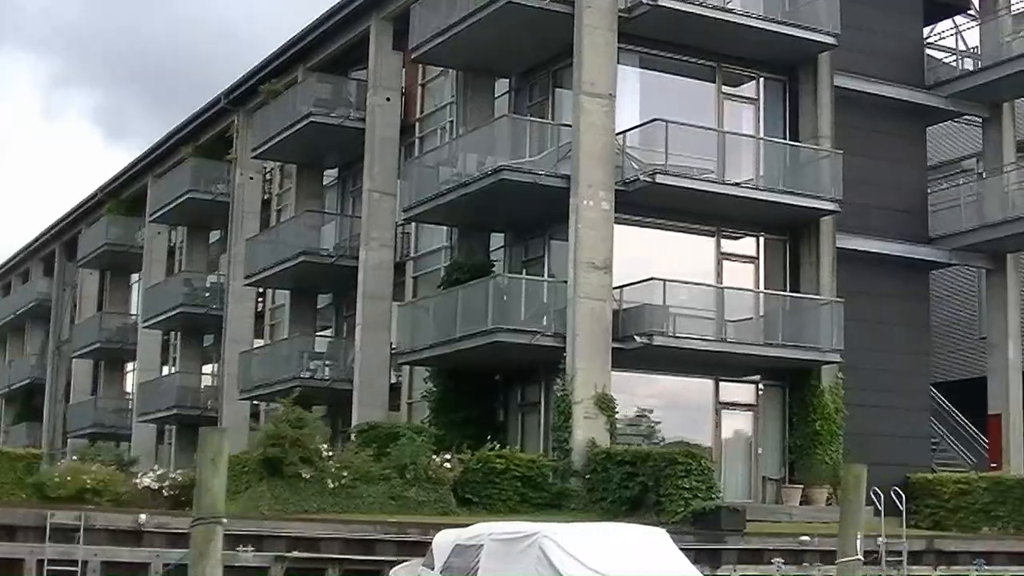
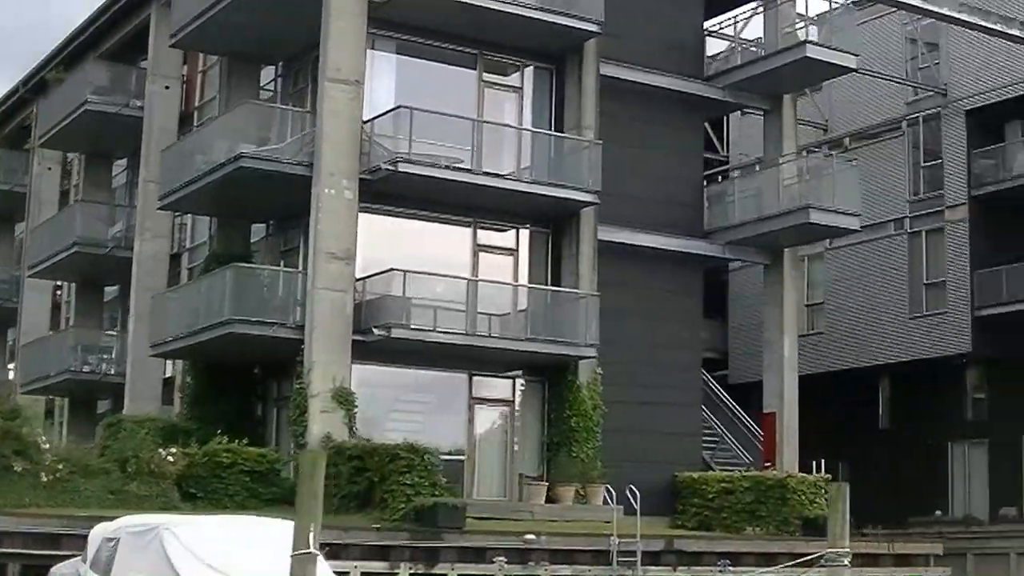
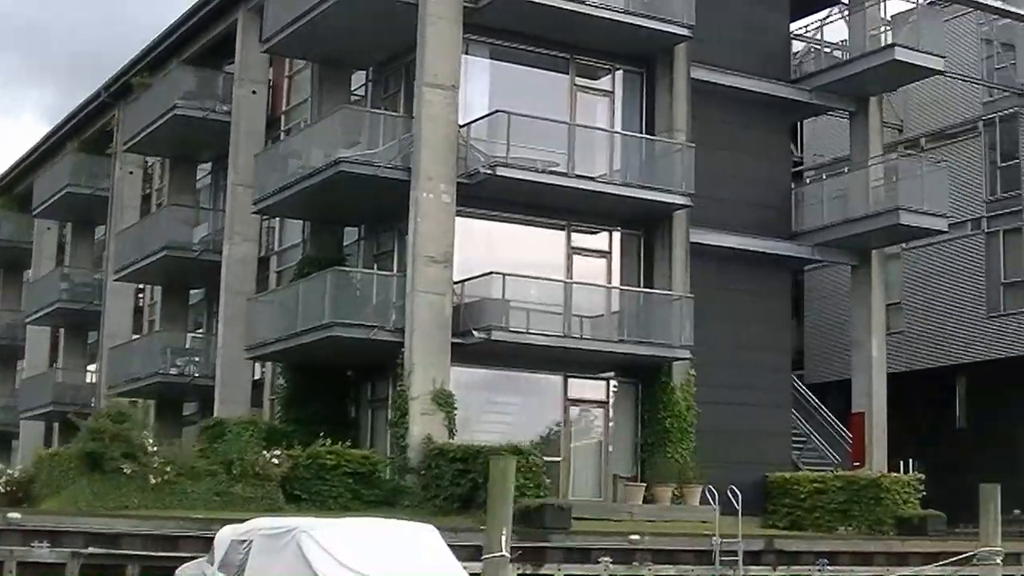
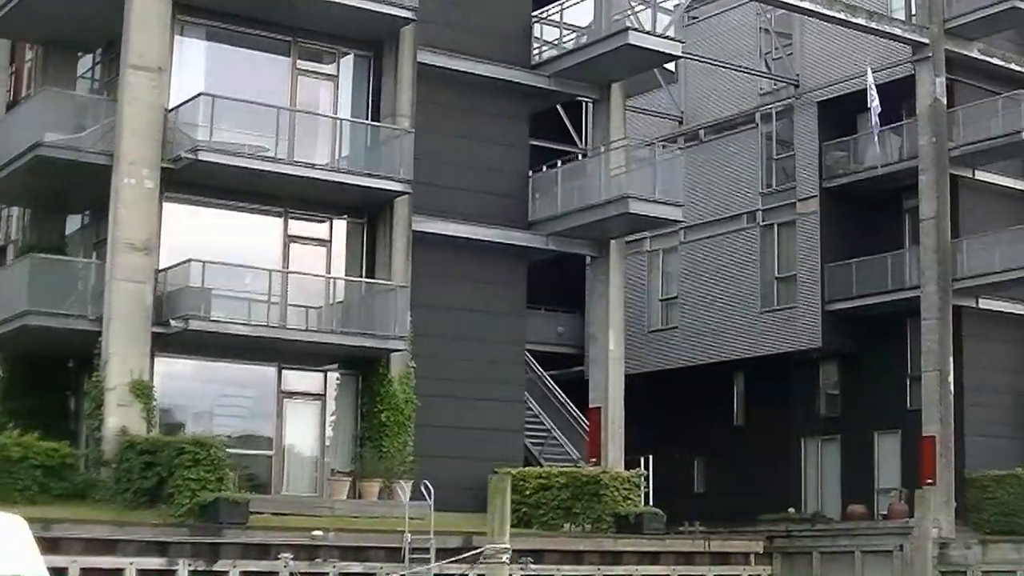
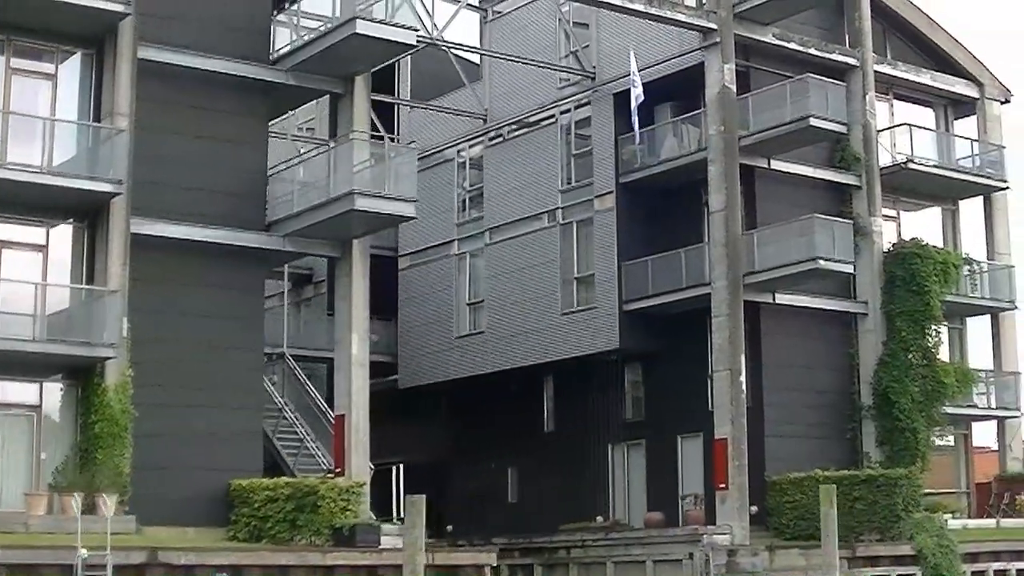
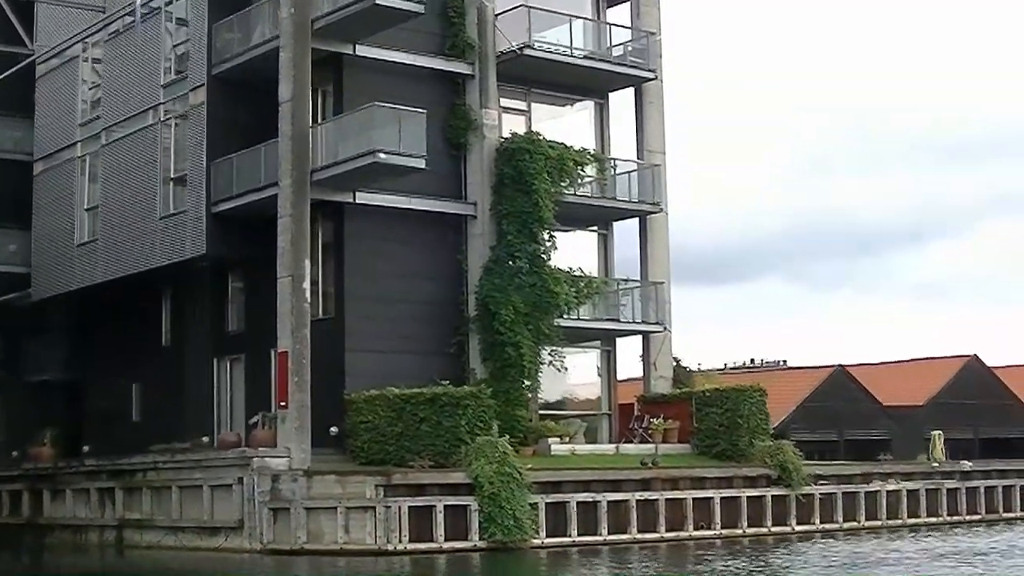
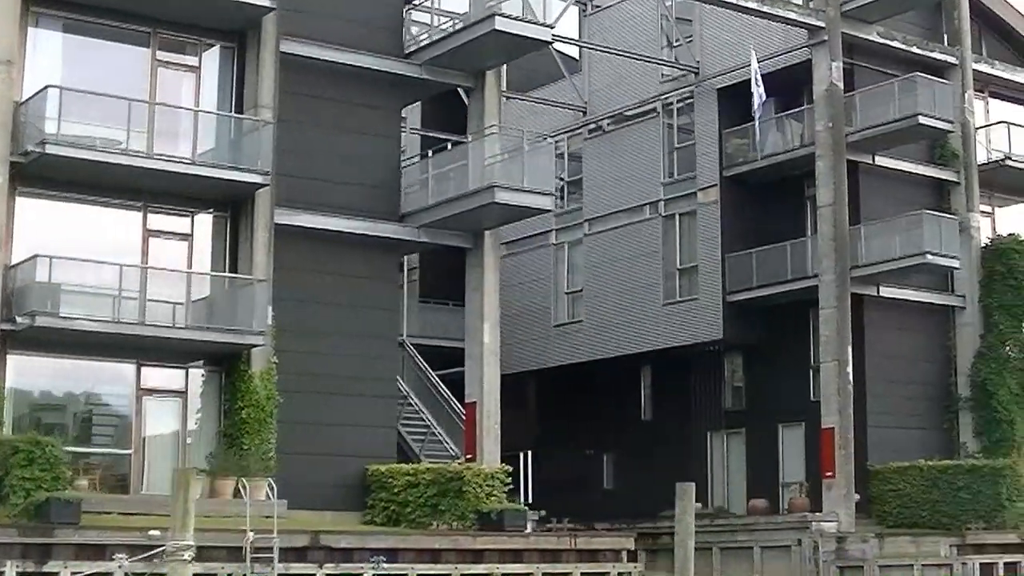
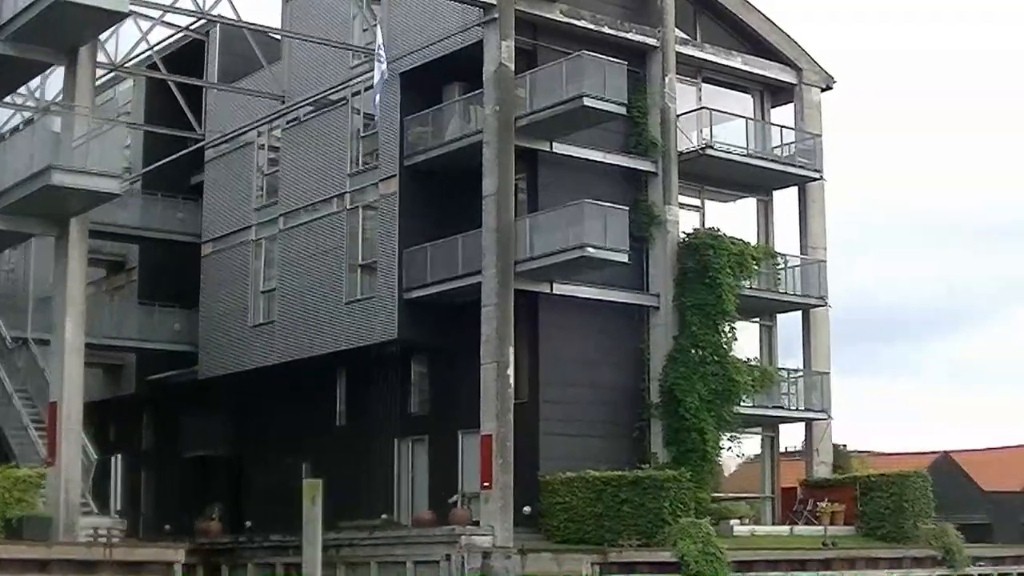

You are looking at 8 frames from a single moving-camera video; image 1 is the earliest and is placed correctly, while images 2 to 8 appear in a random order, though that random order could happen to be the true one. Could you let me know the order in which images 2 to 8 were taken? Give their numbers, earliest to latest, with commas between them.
3, 2, 4, 7, 5, 8, 6
